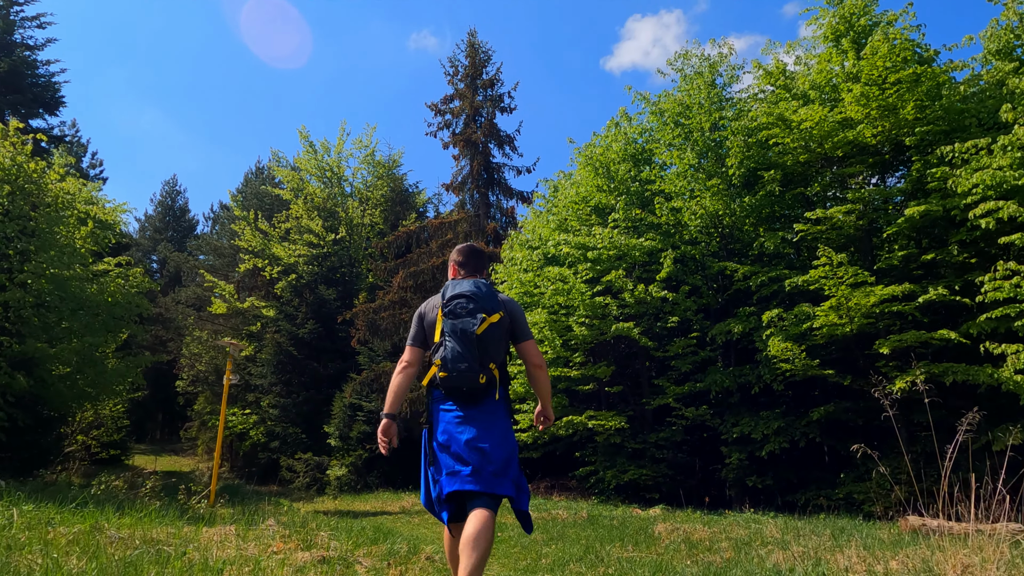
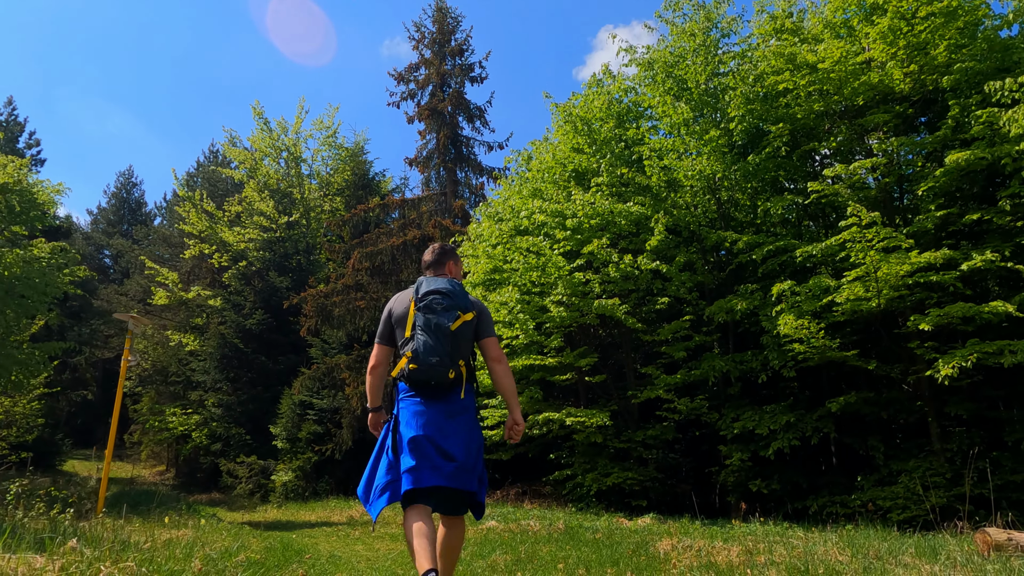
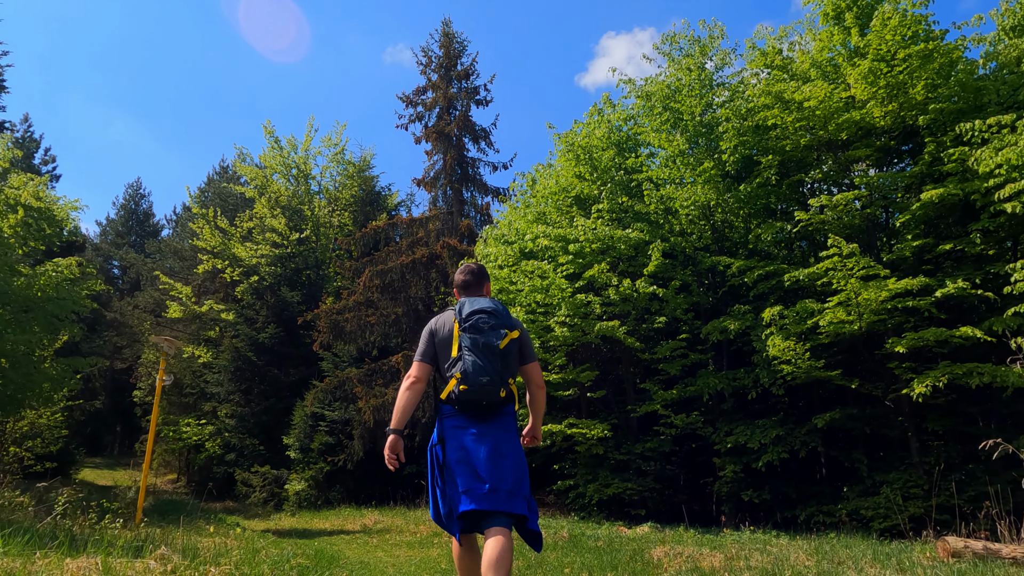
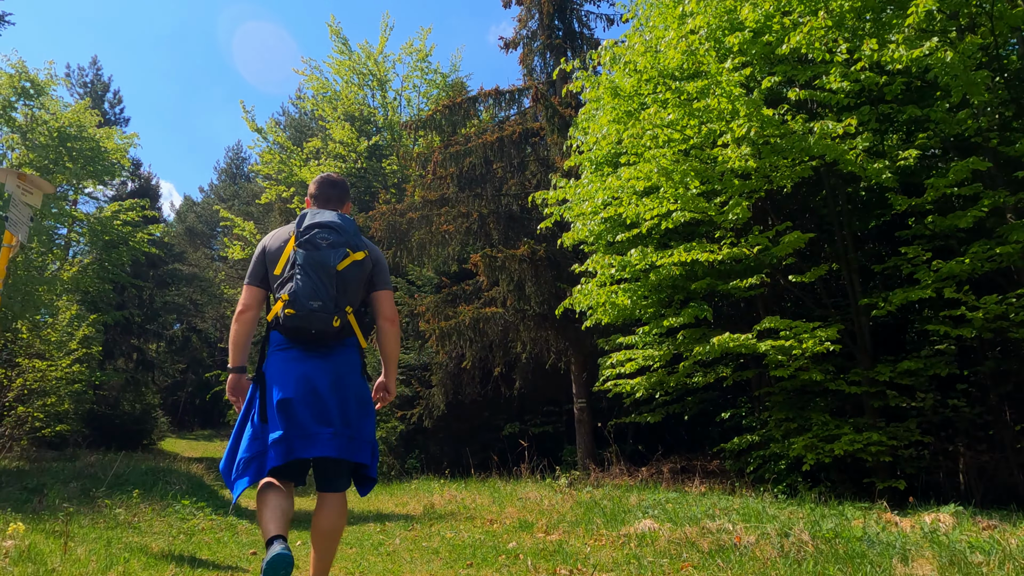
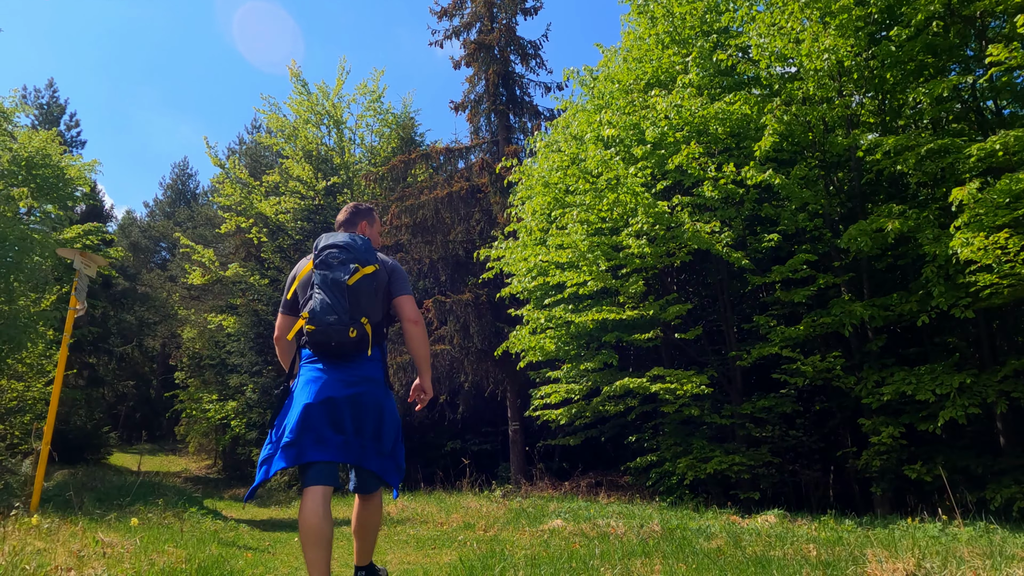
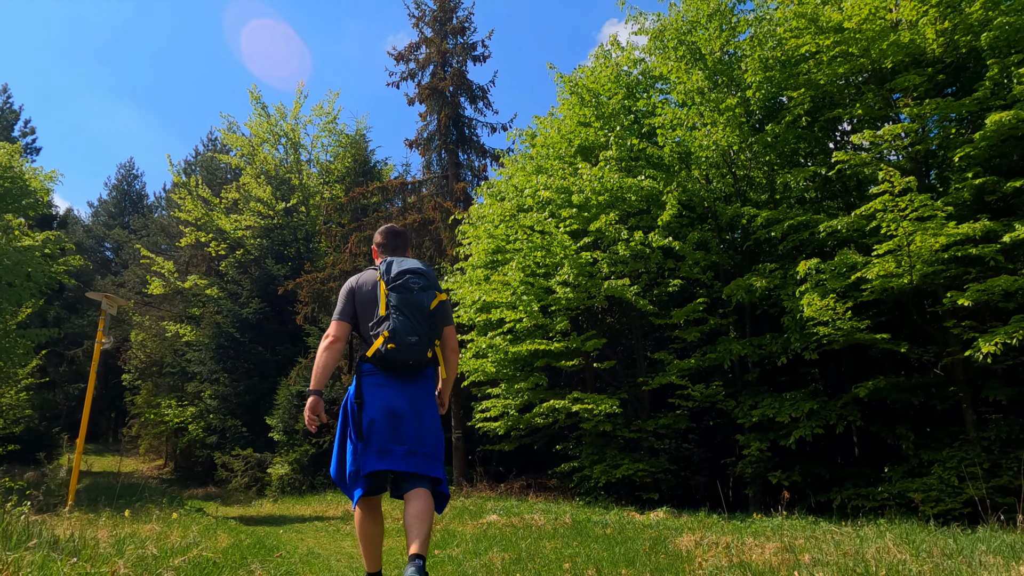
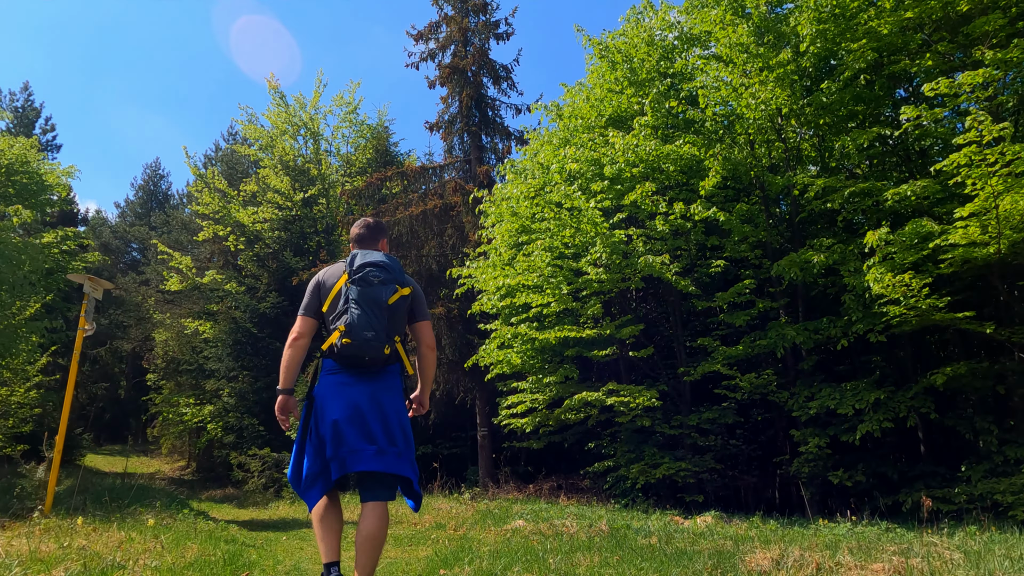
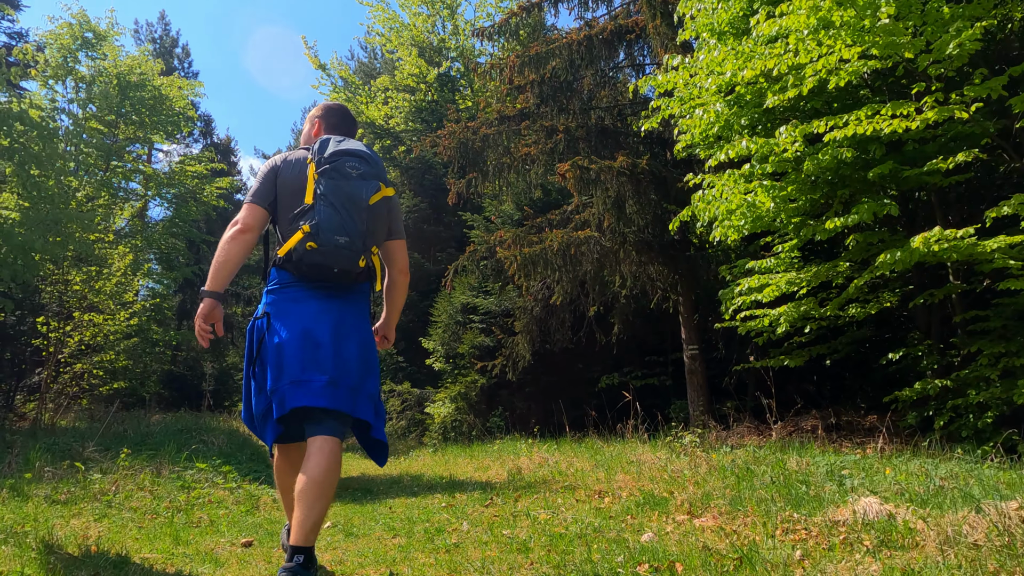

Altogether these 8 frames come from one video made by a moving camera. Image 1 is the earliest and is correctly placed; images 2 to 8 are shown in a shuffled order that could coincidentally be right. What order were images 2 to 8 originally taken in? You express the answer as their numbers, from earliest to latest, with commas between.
3, 2, 6, 7, 5, 4, 8
